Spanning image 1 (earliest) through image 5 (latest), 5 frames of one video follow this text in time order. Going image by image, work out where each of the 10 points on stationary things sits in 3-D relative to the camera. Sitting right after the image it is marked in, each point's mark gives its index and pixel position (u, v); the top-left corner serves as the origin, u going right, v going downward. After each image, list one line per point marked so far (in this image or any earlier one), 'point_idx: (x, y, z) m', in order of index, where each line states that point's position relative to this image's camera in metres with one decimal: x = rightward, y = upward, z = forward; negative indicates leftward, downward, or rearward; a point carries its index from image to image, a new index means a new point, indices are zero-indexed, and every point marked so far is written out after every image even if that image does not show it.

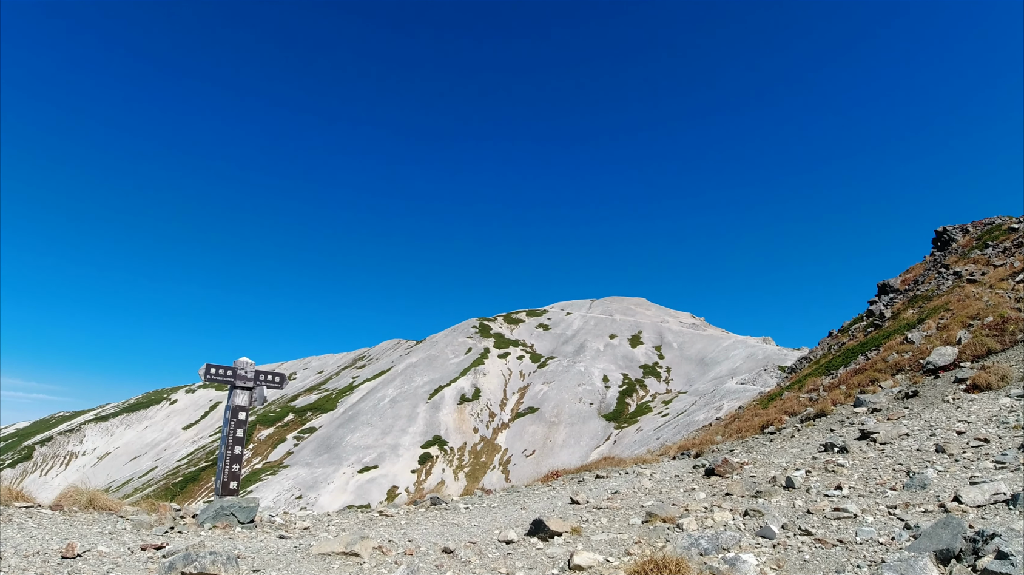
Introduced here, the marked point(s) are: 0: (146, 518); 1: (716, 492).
0: (-6.2, -4.0, +8.8) m
1: (+5.8, -5.7, +14.4) m
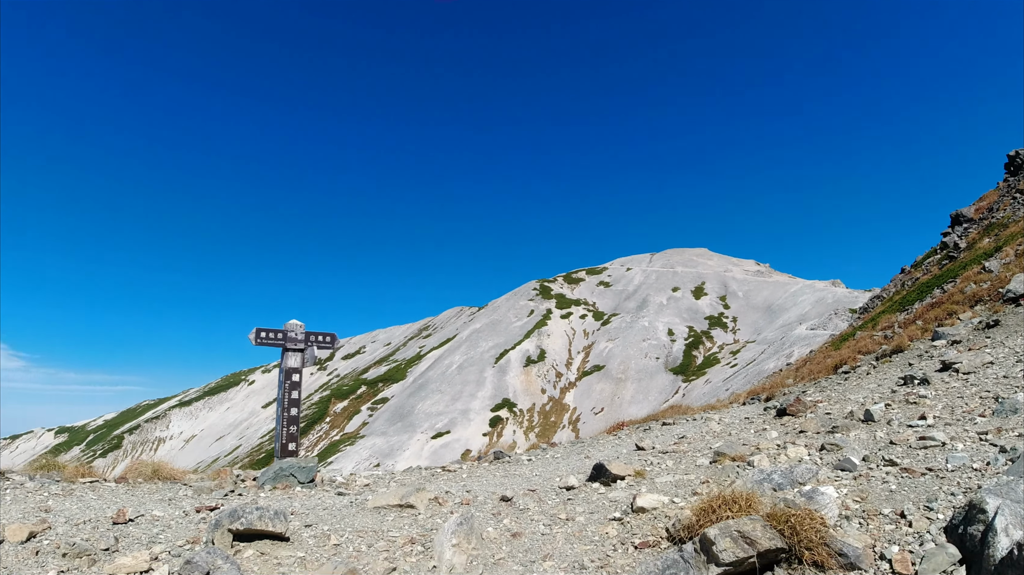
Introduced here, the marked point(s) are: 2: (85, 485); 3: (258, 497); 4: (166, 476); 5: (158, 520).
0: (-5.3, -3.5, +9.1) m
1: (+7.3, -3.6, +13.5) m
2: (-6.7, -3.1, +7.9) m
3: (-4.1, -3.5, +8.7) m
4: (-6.5, -3.6, +9.7) m
5: (-4.4, -2.9, +6.4) m
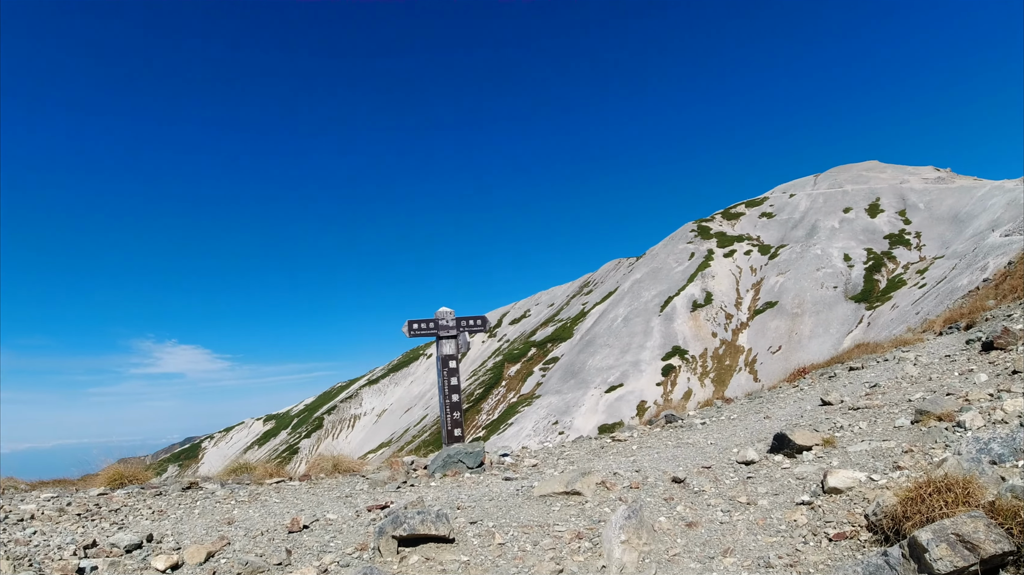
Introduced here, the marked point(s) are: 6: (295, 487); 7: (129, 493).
0: (-2.6, -3.7, +9.7) m
1: (+10.6, -2.0, +10.8) m
2: (-4.3, -3.5, +8.8) m
3: (-1.6, -3.6, +9.0) m
4: (-3.6, -3.8, +10.6) m
5: (-2.5, -3.2, +6.8) m
6: (-4.0, -3.6, +9.2) m
7: (-6.2, -3.3, +8.3) m
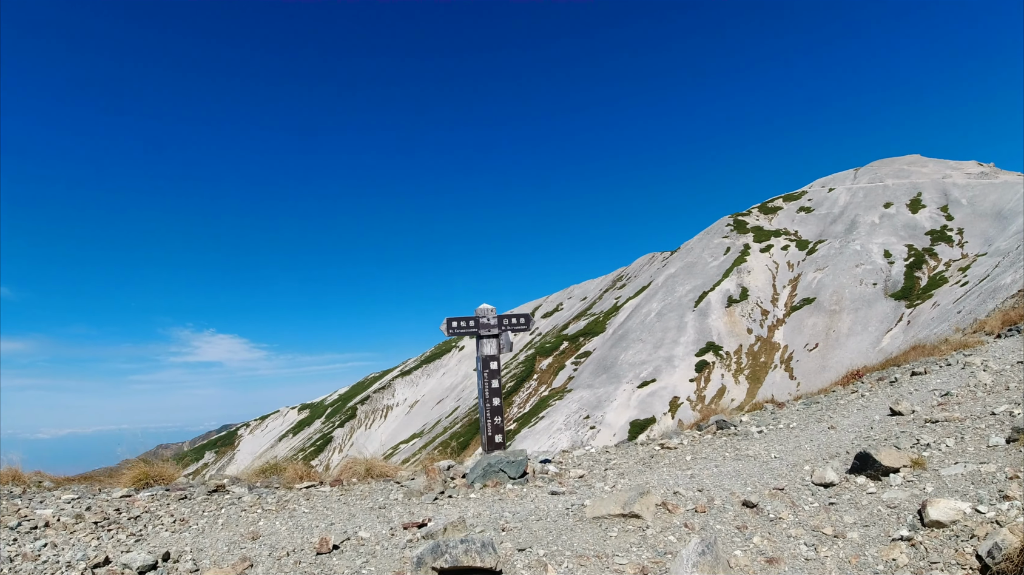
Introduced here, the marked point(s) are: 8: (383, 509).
0: (-1.8, -3.6, +9.1) m
1: (+11.5, -2.0, +9.4) m
2: (-3.5, -3.4, +8.4) m
3: (-0.8, -3.5, +8.4) m
4: (-2.7, -3.7, +10.0) m
5: (-1.9, -3.1, +6.2) m
6: (-3.2, -3.5, +8.7) m
7: (-5.4, -3.2, +7.9) m
8: (-2.0, -3.4, +7.7) m
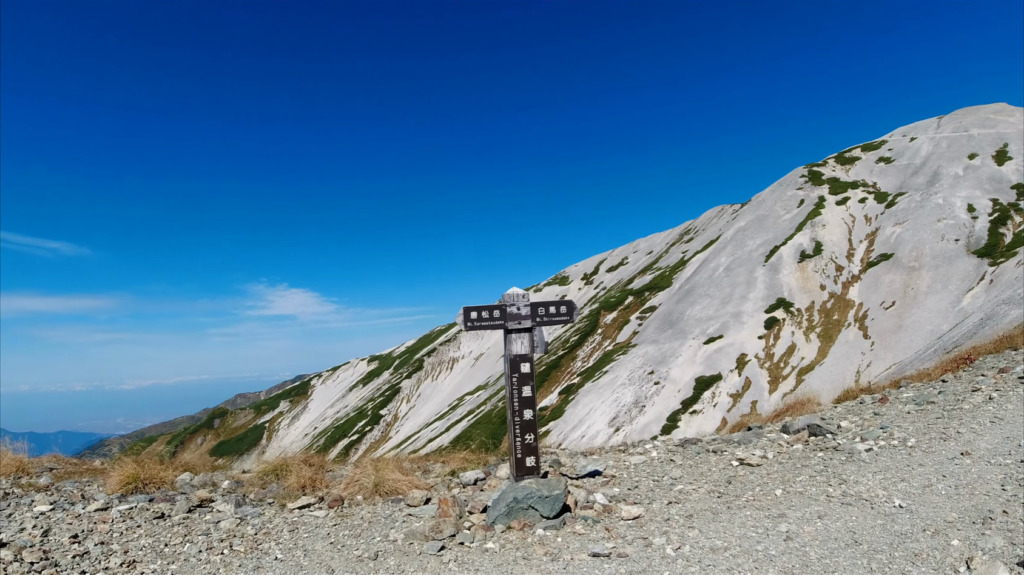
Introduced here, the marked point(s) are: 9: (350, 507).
0: (-1.3, -3.4, +7.5) m
1: (+11.9, -2.3, +5.8) m
2: (-3.1, -3.2, +6.9) m
3: (-0.4, -3.4, +6.6) m
4: (-2.1, -3.4, +8.5) m
5: (-1.7, -3.2, +4.5) m
6: (-2.7, -3.3, +7.3) m
7: (-5.1, -3.0, +6.7) m
8: (-1.7, -3.3, +6.1) m
9: (-2.5, -3.4, +7.9) m
